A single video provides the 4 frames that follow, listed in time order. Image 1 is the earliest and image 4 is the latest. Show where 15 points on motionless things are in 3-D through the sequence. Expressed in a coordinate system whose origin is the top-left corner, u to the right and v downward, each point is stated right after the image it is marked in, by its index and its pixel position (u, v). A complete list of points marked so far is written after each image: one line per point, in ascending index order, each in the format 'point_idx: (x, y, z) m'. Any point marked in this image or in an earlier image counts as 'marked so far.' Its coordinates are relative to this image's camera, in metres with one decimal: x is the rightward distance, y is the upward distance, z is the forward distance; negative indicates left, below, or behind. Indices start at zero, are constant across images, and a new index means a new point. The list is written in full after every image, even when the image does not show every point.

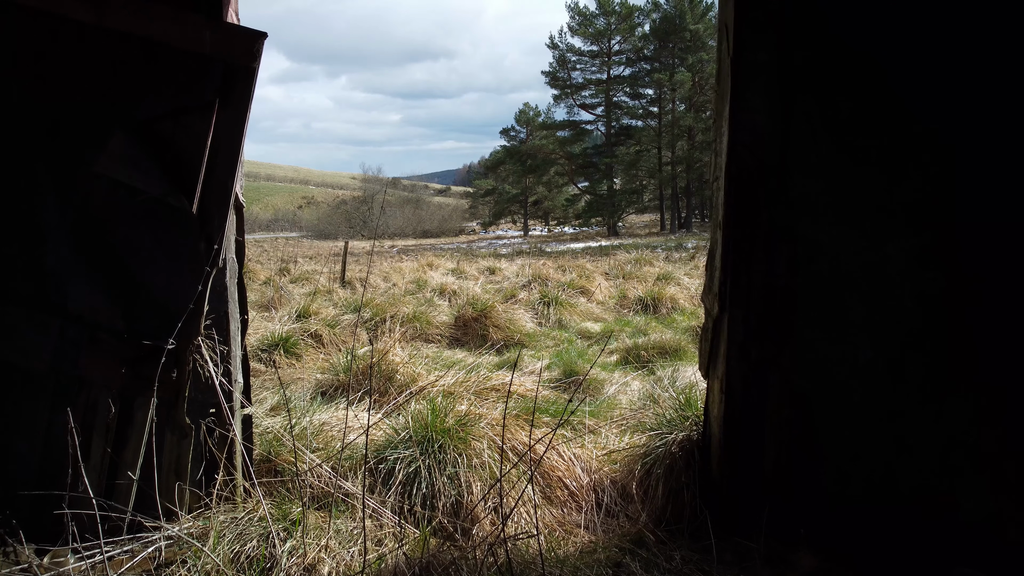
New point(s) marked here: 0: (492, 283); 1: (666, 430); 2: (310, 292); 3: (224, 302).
0: (-0.1, 0.0, +7.7) m
1: (+0.3, -0.3, +2.0) m
2: (-1.5, -0.1, +7.5) m
3: (-0.5, 0.0, +1.7) m
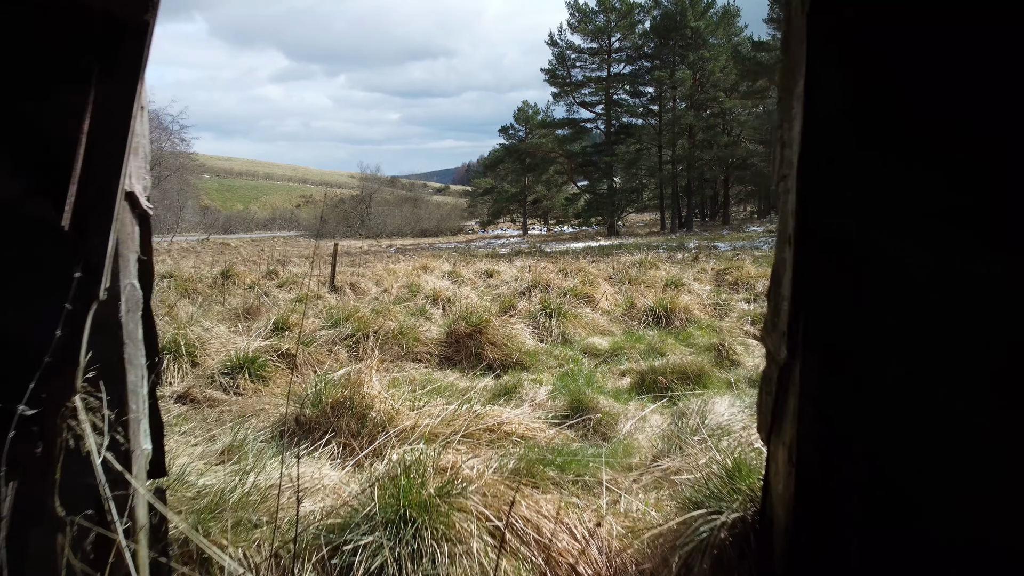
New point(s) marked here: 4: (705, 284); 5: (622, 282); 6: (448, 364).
0: (-0.1, 0.0, +7.2) m
1: (+0.3, -0.3, +1.6) m
2: (-1.5, -0.1, +7.1) m
3: (-0.5, -0.1, +1.3) m
4: (+1.4, 0.0, +7.2) m
5: (+0.8, 0.0, +7.3) m
6: (-0.2, -0.3, +3.6) m
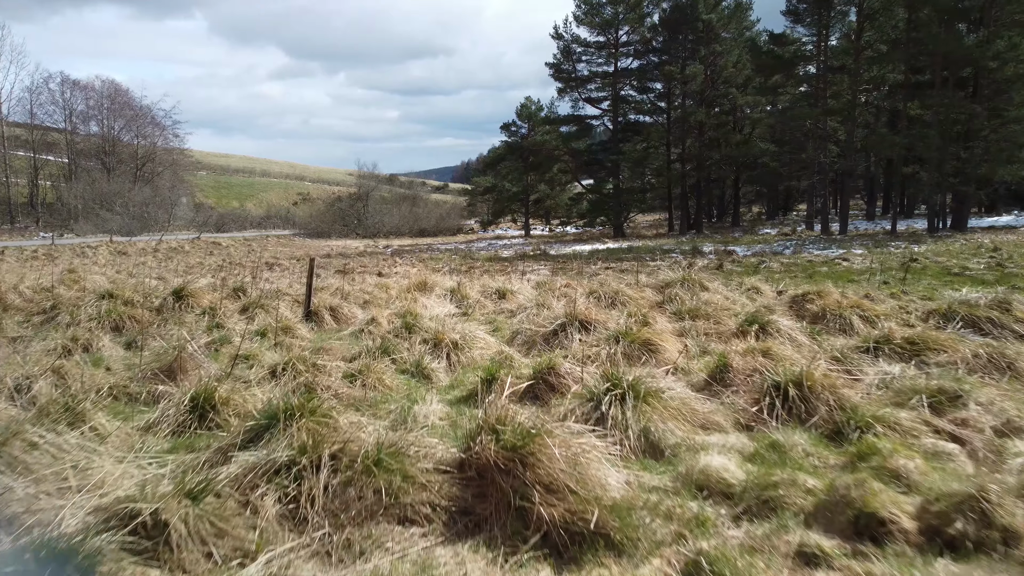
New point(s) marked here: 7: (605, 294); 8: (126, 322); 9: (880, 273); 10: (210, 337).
0: (0.0, -0.2, +5.6) m
1: (+0.4, -0.5, -0.1) m
2: (-1.3, -0.3, +5.4) m
3: (-0.4, -0.3, -0.4) m
4: (+1.5, -0.2, +5.5) m
5: (+0.9, -0.2, +5.6) m
6: (-0.1, -0.5, +2.0) m
7: (+0.6, 0.0, +6.9) m
8: (-2.4, -0.2, +6.2) m
9: (+5.2, +0.2, +14.3) m
10: (-1.7, -0.3, +5.7) m
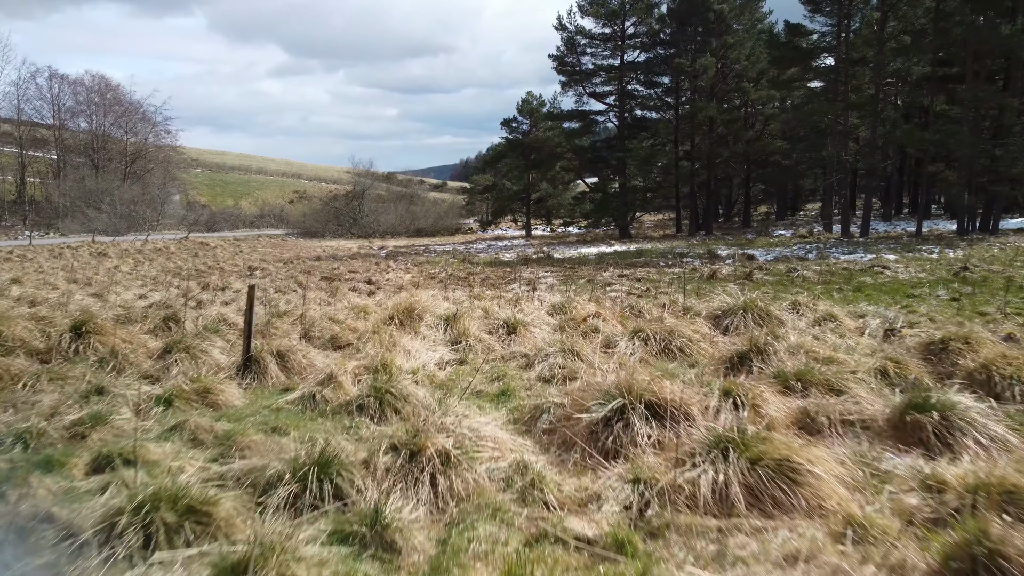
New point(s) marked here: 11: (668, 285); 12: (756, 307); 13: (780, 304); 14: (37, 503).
0: (+0.1, -0.4, +3.7) m
1: (+0.5, -0.7, -2.0) m
2: (-1.3, -0.5, +3.5) m
3: (-0.3, -0.5, -2.3) m
4: (+1.6, -0.4, +3.6) m
5: (+1.0, -0.3, +3.8) m
6: (0.0, -0.7, +0.1) m
7: (+0.7, -0.2, +5.0) m
8: (-2.3, -0.4, +4.3) m
9: (+5.2, 0.0, +12.4) m
10: (-1.6, -0.4, +3.8) m
11: (+1.9, +0.1, +12.2) m
12: (+1.5, -0.1, +6.4) m
13: (+2.4, -0.1, +8.9) m
14: (-1.2, -0.5, +2.6) m
